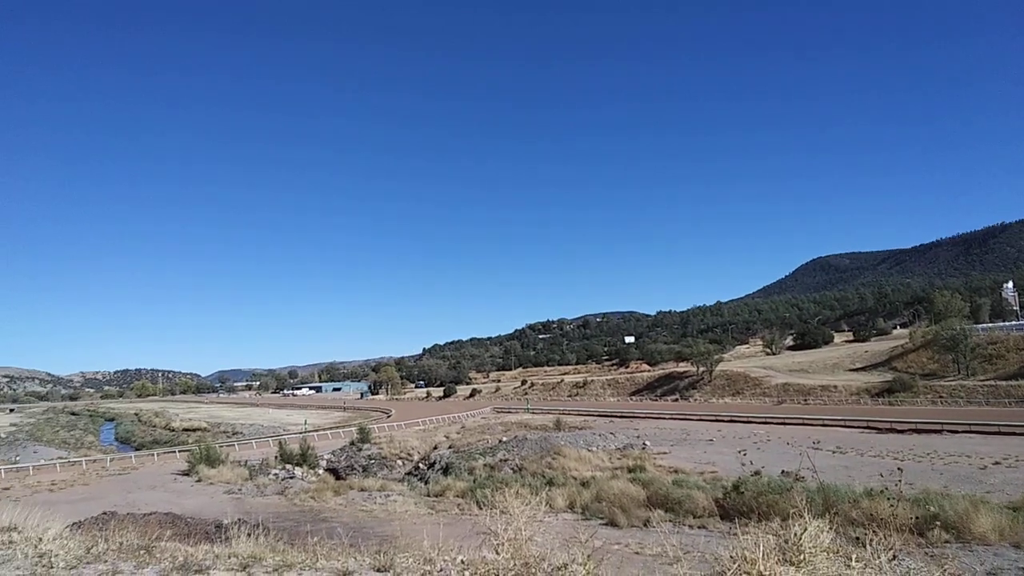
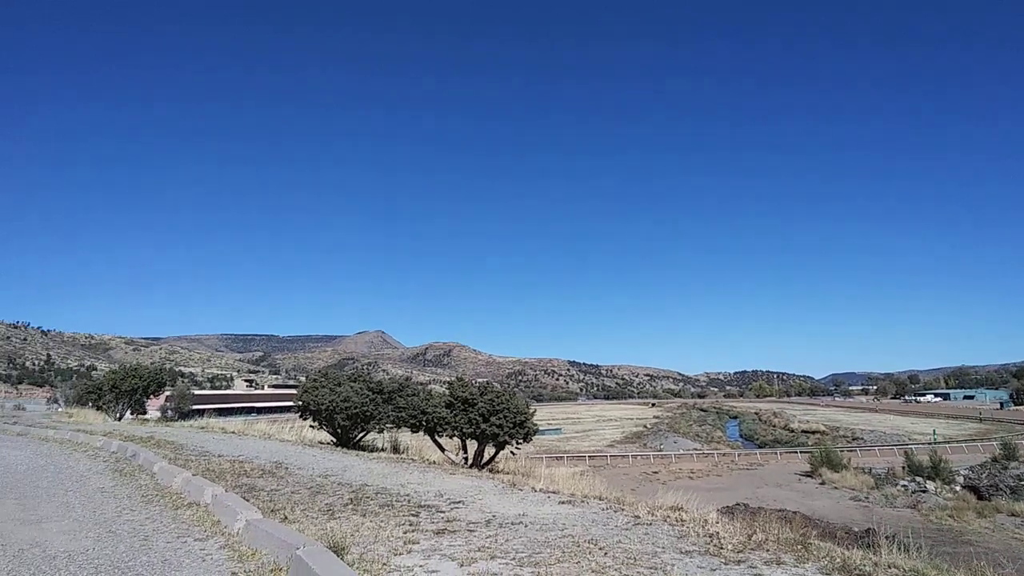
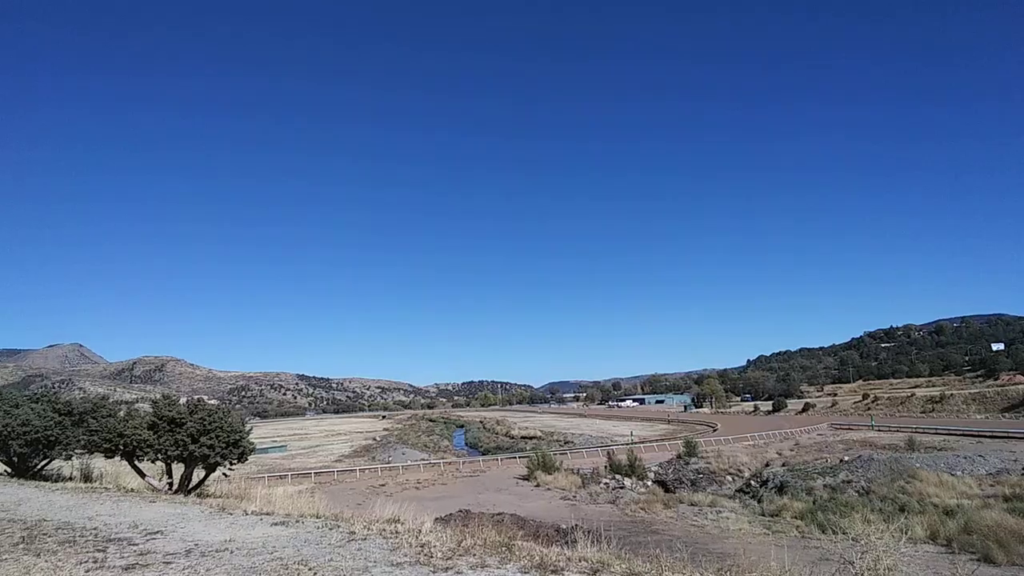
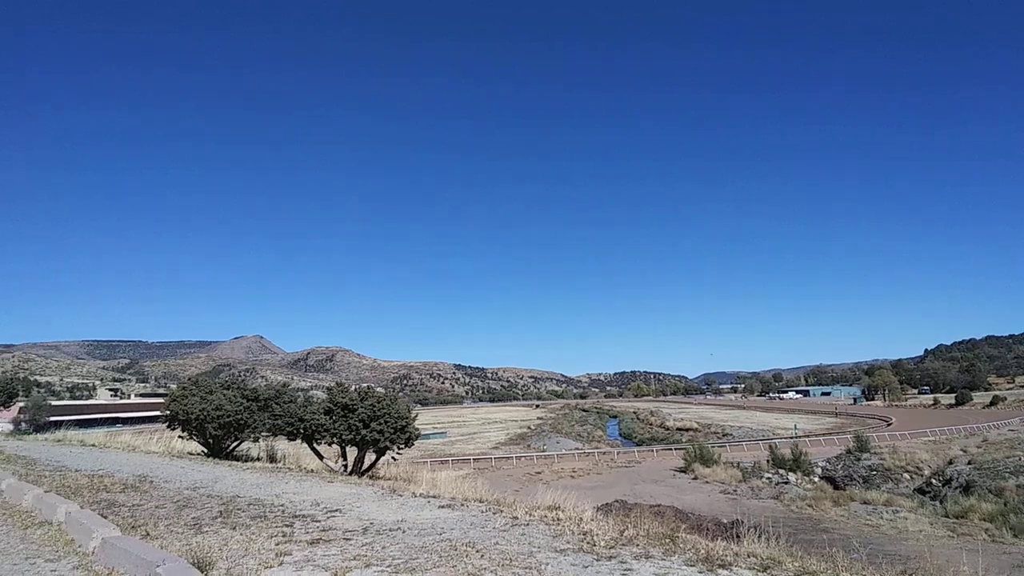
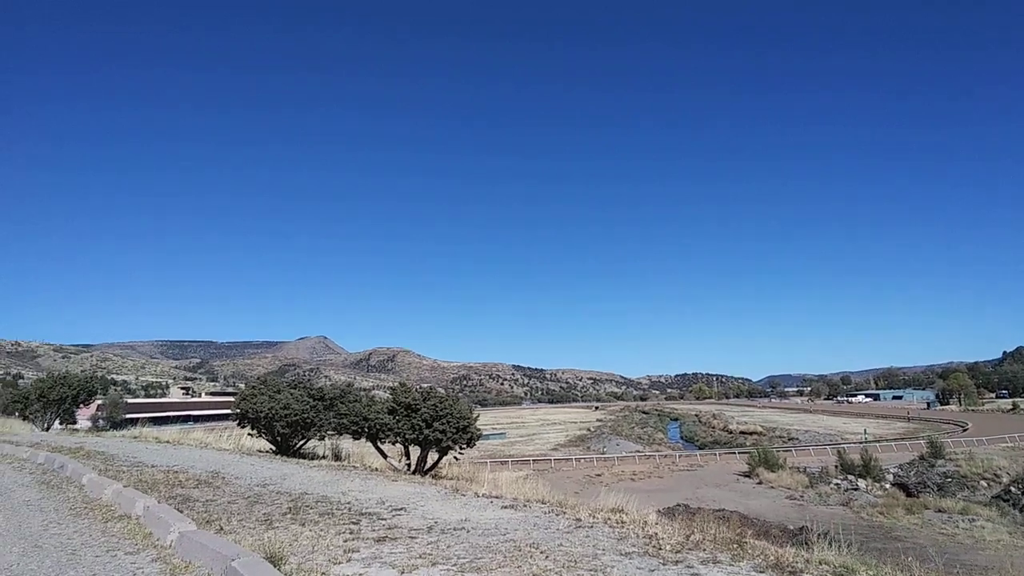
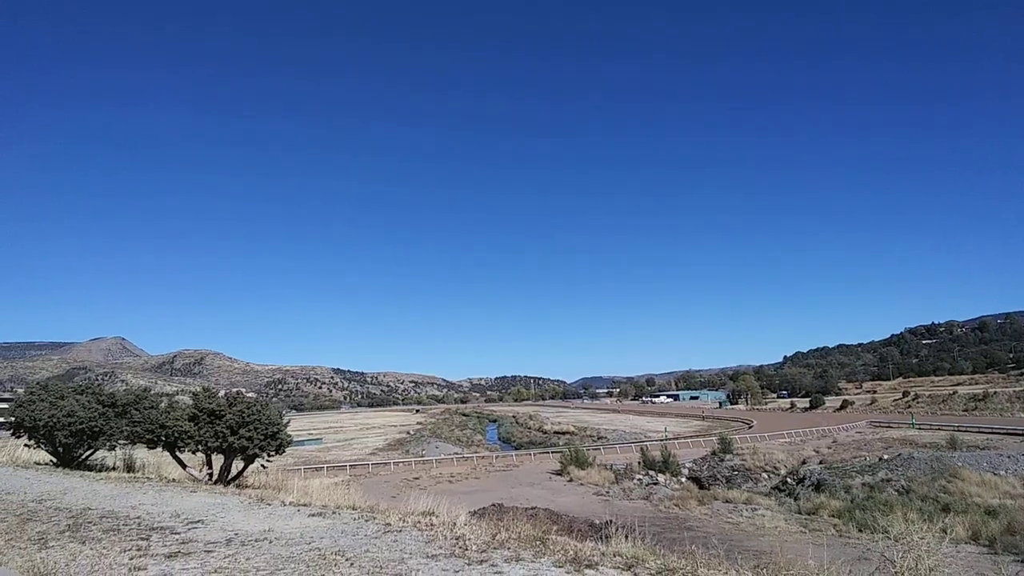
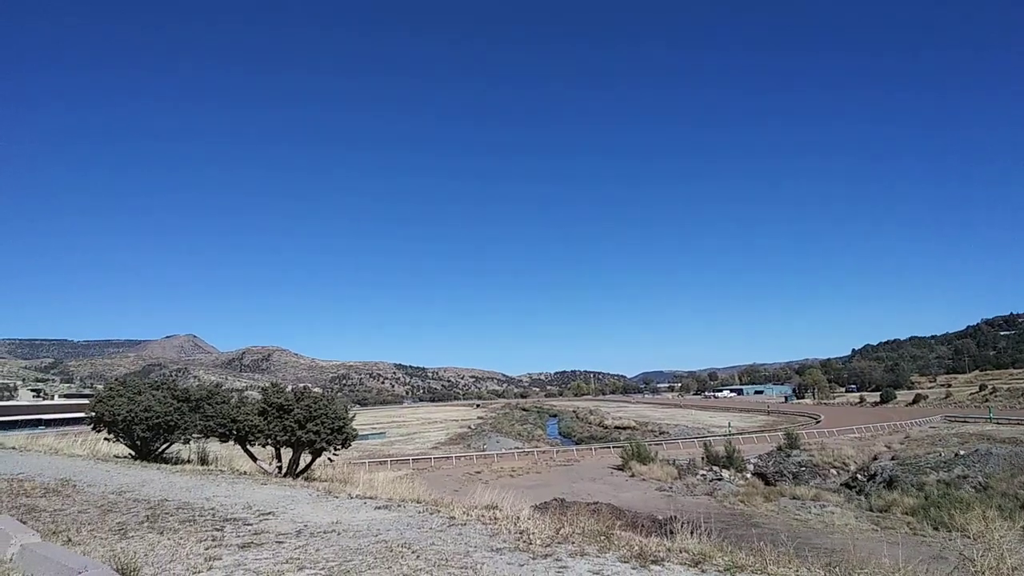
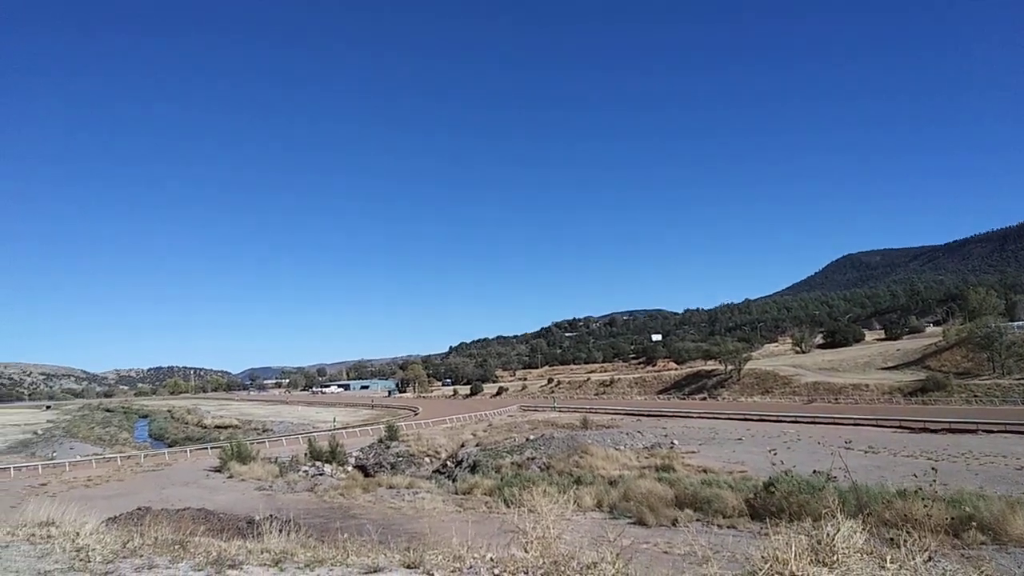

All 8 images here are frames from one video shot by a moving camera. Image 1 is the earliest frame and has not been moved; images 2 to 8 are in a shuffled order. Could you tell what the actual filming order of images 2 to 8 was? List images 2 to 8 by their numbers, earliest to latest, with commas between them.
8, 3, 6, 7, 4, 5, 2
